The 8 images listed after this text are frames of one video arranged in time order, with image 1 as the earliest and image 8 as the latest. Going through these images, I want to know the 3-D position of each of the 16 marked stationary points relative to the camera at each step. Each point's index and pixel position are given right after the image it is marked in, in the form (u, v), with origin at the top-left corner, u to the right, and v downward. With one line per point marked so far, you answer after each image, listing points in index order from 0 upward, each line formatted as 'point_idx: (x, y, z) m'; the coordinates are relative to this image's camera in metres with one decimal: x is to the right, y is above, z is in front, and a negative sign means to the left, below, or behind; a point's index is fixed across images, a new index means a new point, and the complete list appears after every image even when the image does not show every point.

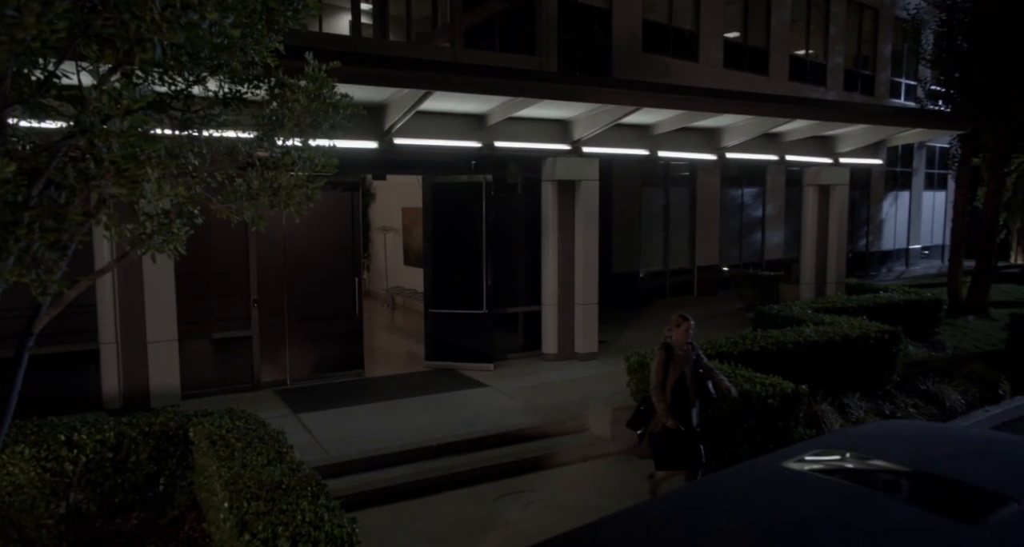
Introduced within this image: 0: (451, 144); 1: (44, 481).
0: (-1.0, +2.0, +10.9) m
1: (-3.8, -1.7, +5.7) m
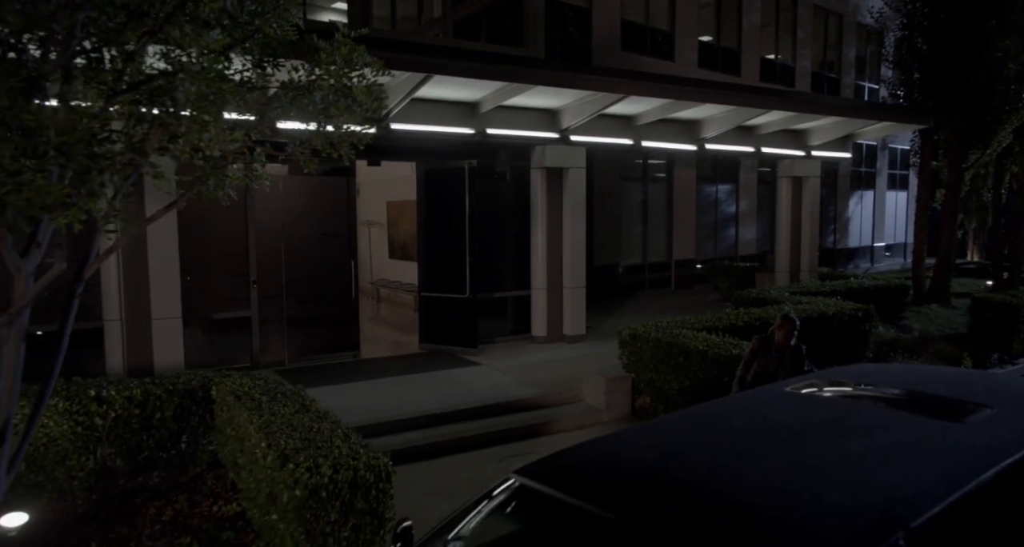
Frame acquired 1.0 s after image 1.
0: (-1.1, +2.3, +11.2) m
1: (-3.7, -1.4, +5.9) m
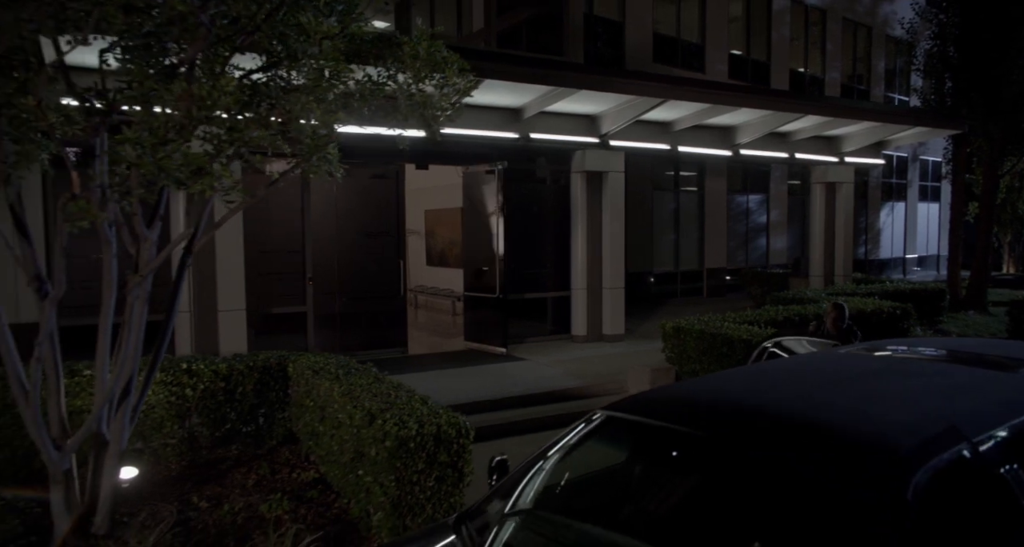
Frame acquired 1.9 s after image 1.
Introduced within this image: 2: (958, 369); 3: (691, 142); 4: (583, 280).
0: (-0.3, +2.4, +11.7) m
1: (-3.1, -1.2, +6.4) m
2: (+2.6, -0.6, +4.1) m
3: (+3.8, +2.7, +14.5) m
4: (+1.4, -0.1, +13.3) m
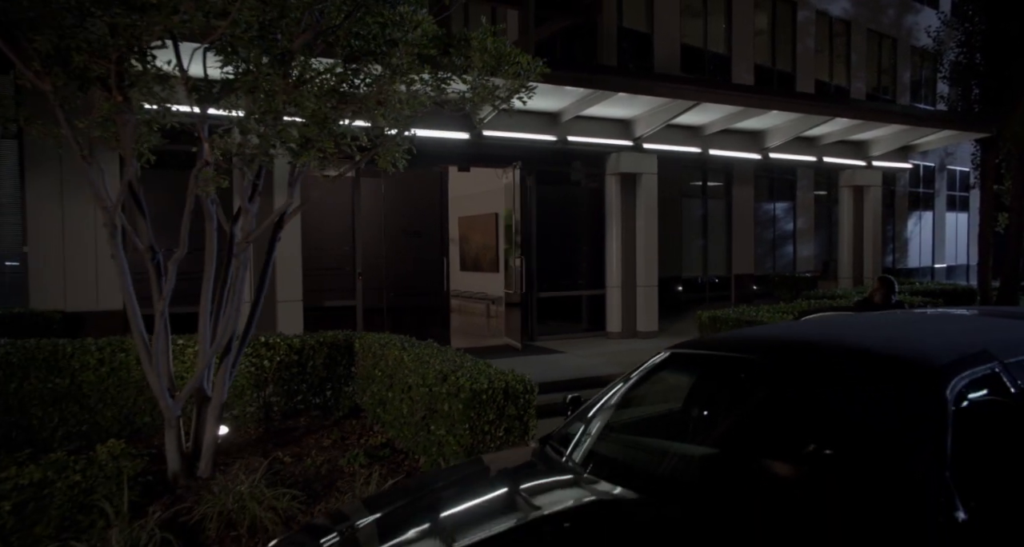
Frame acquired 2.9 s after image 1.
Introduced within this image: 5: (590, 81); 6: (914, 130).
0: (+0.3, +2.4, +12.3) m
1: (-2.6, -1.0, +7.0) m
2: (+3.0, -0.3, +4.5) m
3: (+4.5, +2.7, +14.9) m
4: (+2.1, -0.1, +13.8) m
5: (+1.2, +3.0, +10.9) m
6: (+9.4, +3.4, +16.2) m
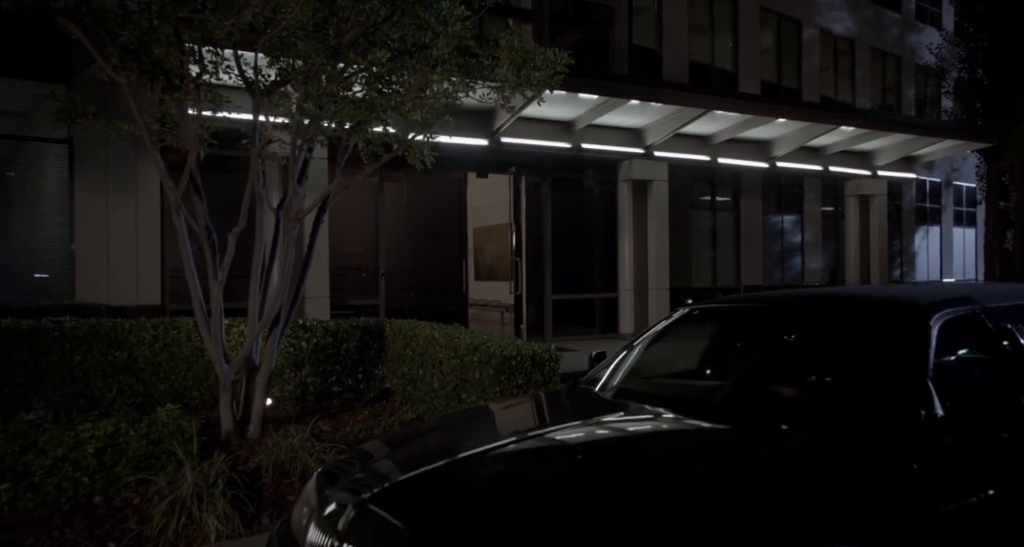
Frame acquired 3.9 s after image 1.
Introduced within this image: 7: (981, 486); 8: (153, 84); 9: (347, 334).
0: (+0.6, +2.4, +12.8) m
1: (-2.4, -0.9, +7.4) m
2: (+3.3, -0.1, +4.9) m
3: (+4.8, +2.6, +15.4) m
4: (+2.4, -0.2, +14.2) m
5: (+1.5, +3.0, +11.4) m
6: (+9.7, +3.2, +16.6) m
7: (+1.9, -1.0, +2.9) m
8: (-2.9, +1.5, +5.5) m
9: (-1.8, -0.7, +7.7) m
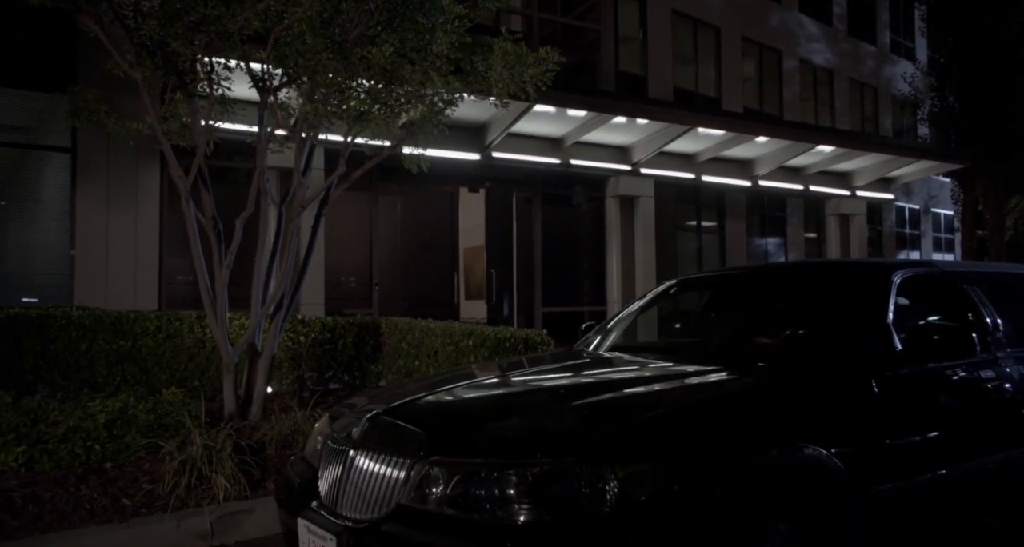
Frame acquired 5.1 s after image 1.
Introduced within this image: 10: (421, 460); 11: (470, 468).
0: (+0.5, +2.2, +13.2) m
1: (-2.5, -0.8, +7.6) m
2: (+3.2, +0.1, +5.2) m
3: (+4.6, +2.3, +15.9) m
4: (+2.2, -0.5, +14.5) m
5: (+1.4, +2.9, +11.9) m
6: (+9.5, +2.8, +17.2) m
7: (+1.9, -0.7, +3.2) m
8: (-2.9, +1.6, +5.8) m
9: (-1.9, -0.7, +8.0) m
10: (-0.3, -0.7, +2.5) m
11: (-0.1, -0.6, +2.3) m
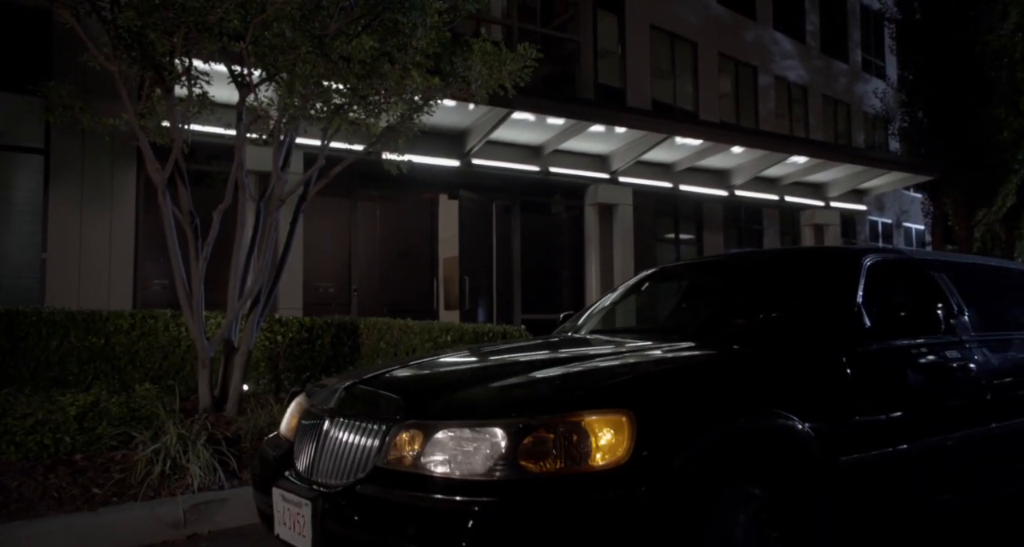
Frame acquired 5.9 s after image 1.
0: (+0.1, +2.0, +13.3) m
1: (-2.7, -0.8, +7.6) m
2: (+3.1, +0.1, +5.4) m
3: (+4.2, +2.1, +16.1) m
4: (+1.8, -0.6, +14.6) m
5: (+1.0, +2.8, +12.0) m
6: (+9.0, +2.6, +17.6) m
7: (+1.8, -0.6, +3.3) m
8: (-3.1, +1.7, +5.8) m
9: (-2.2, -0.7, +7.9) m
10: (-0.4, -0.5, +2.5) m
11: (-0.2, -0.5, +2.3) m
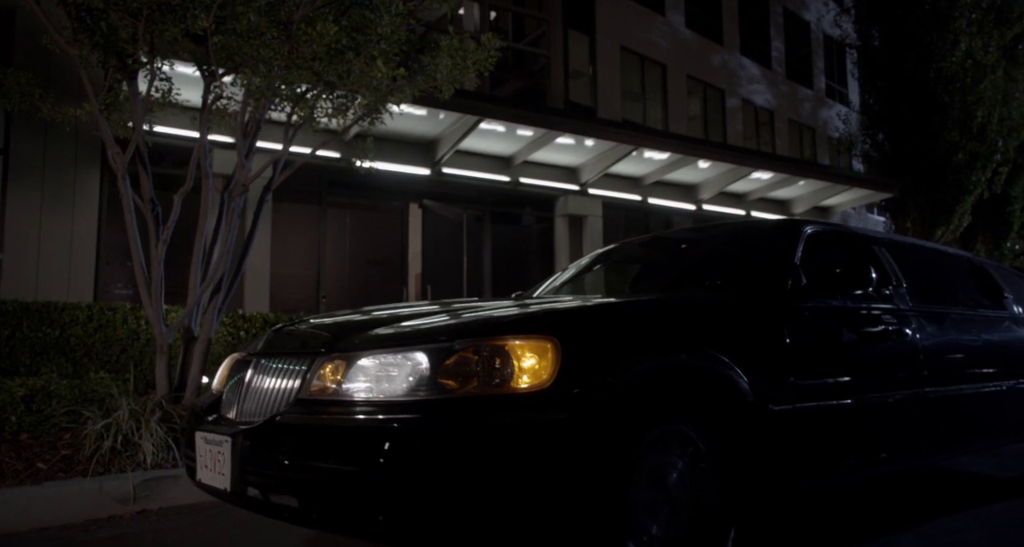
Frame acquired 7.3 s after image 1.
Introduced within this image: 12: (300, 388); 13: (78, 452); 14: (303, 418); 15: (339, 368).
0: (-0.5, +1.9, +13.4) m
1: (-3.1, -0.8, +7.4) m
2: (+2.8, +0.2, +5.5) m
3: (+3.5, +1.8, +16.3) m
4: (+1.2, -0.9, +14.6) m
5: (+0.5, +2.6, +12.2) m
6: (+8.2, +2.2, +18.0) m
7: (+1.6, -0.4, +3.3) m
8: (-3.4, +1.8, +5.7) m
9: (-2.5, -0.6, +7.8) m
10: (-0.6, -0.3, +2.4) m
11: (-0.4, -0.3, +2.3) m
12: (-0.7, -0.4, +2.4) m
13: (-2.6, -1.1, +4.2) m
14: (-0.6, -0.5, +2.3) m
15: (-0.5, -0.3, +2.4) m
